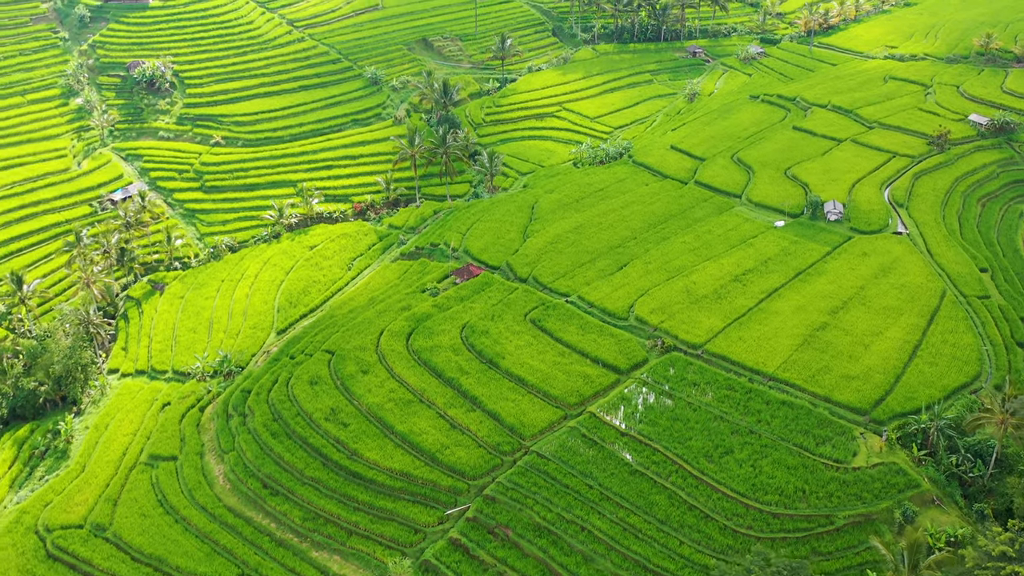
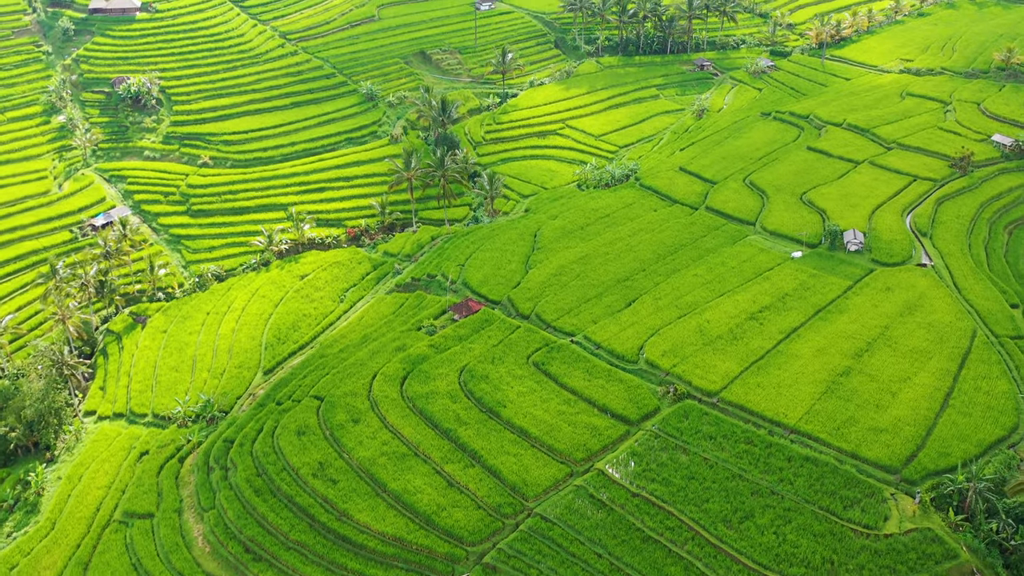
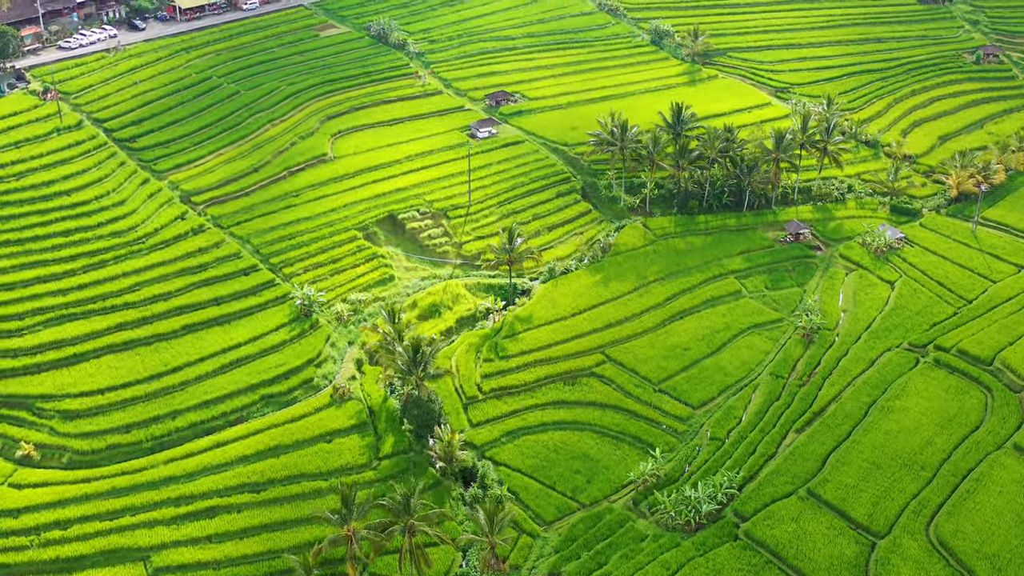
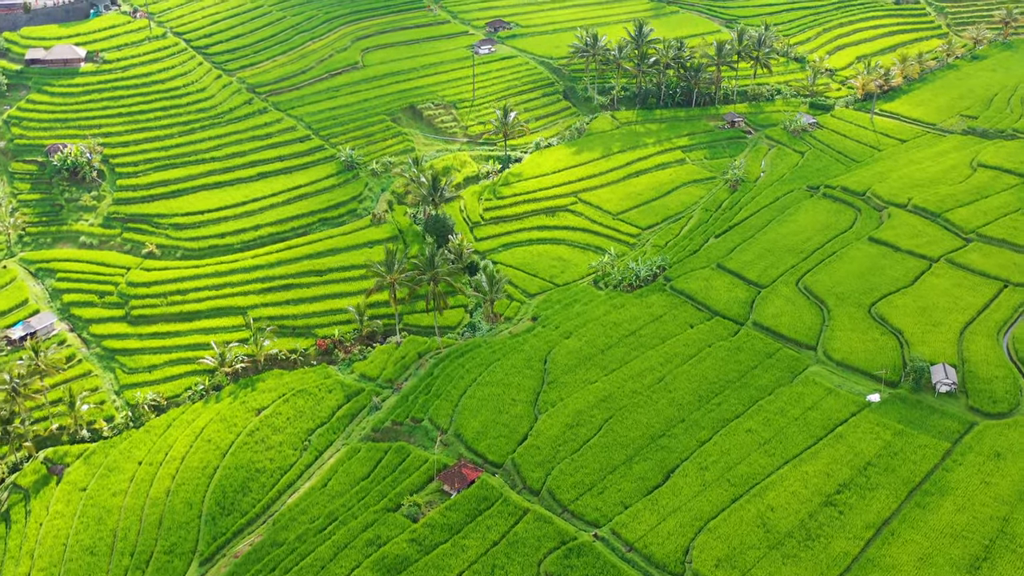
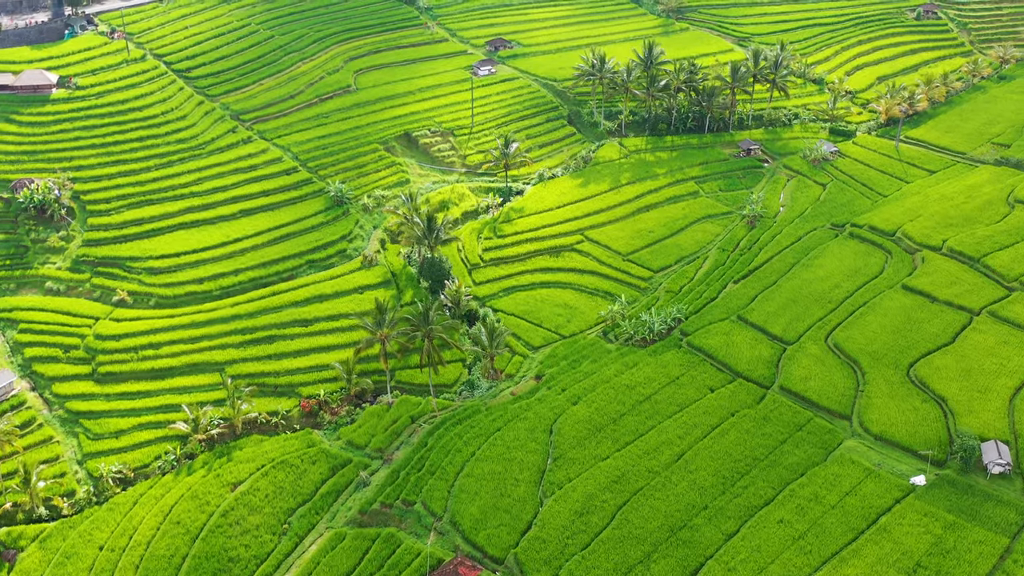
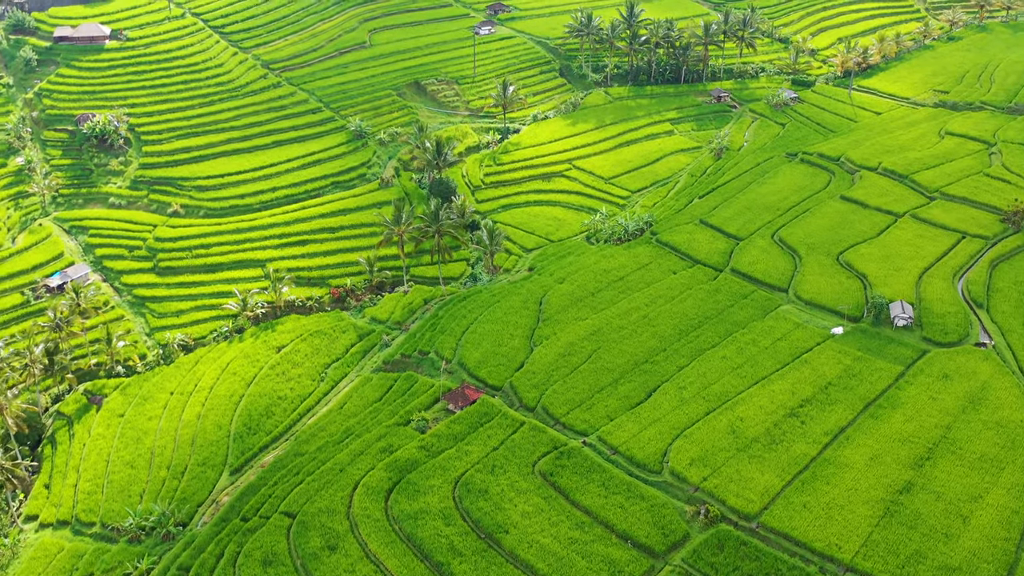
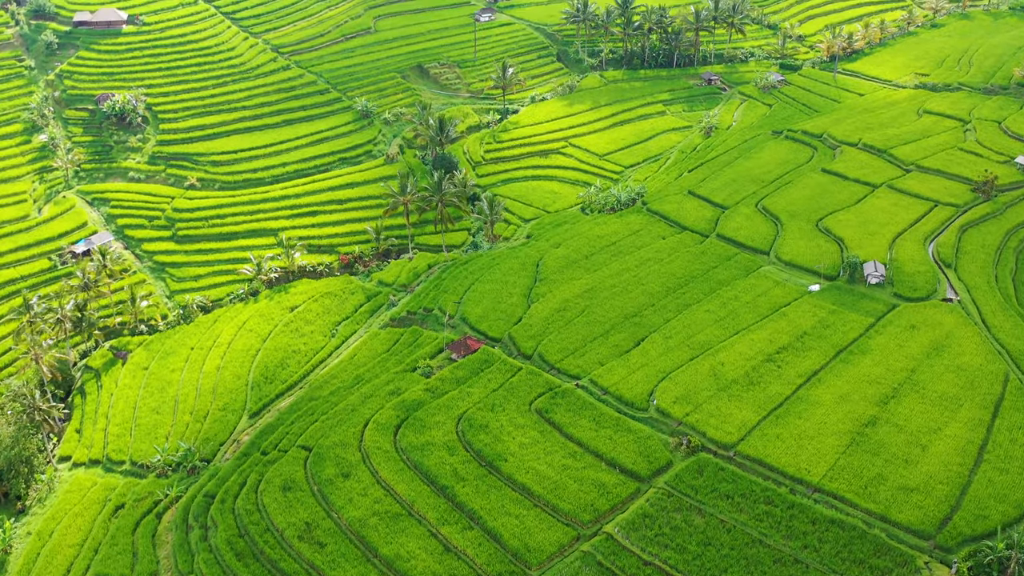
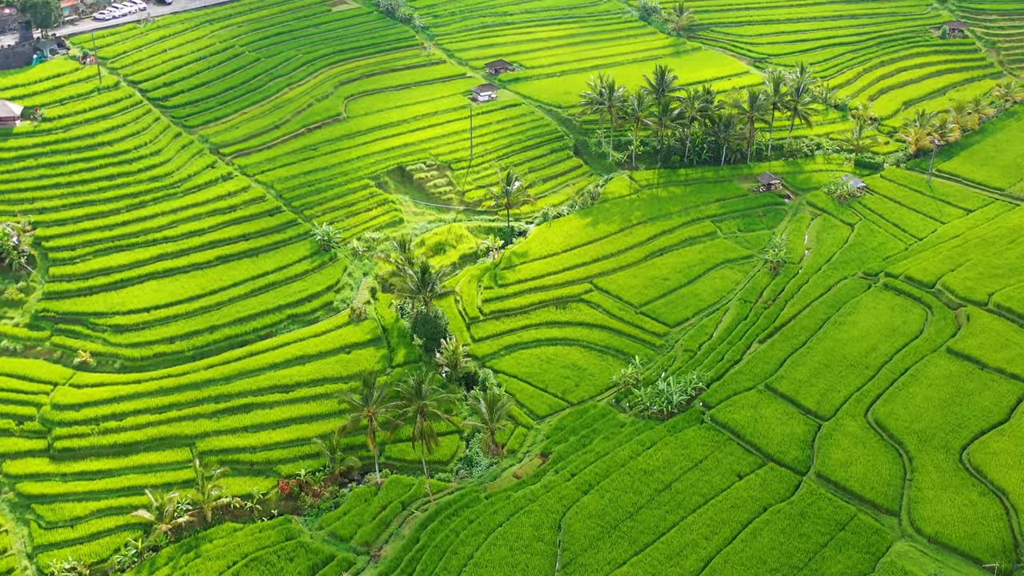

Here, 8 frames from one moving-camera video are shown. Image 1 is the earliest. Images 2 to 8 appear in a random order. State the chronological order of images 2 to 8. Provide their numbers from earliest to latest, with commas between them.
2, 7, 6, 4, 5, 8, 3
